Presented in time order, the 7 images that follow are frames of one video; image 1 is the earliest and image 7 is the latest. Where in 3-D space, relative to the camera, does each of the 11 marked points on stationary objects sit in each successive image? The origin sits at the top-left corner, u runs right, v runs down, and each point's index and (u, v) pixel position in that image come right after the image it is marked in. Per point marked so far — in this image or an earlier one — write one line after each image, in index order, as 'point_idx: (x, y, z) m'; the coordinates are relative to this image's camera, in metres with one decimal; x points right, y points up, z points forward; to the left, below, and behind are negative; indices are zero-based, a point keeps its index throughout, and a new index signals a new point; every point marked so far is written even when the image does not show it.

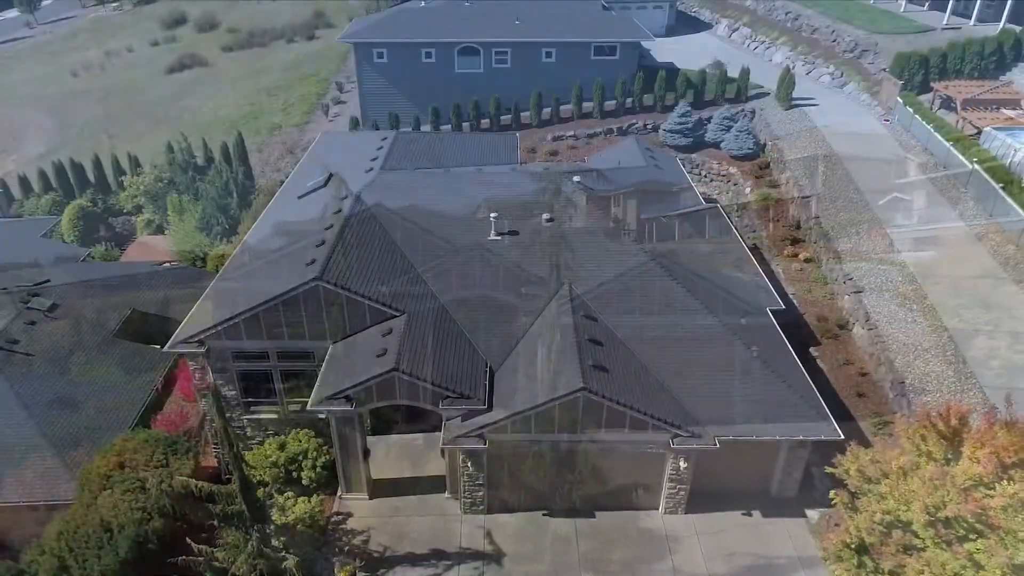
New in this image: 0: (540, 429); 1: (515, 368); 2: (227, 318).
0: (+0.6, -3.2, +15.6) m
1: (0.0, -2.0, +16.6) m
2: (-7.1, -0.7, +17.4) m
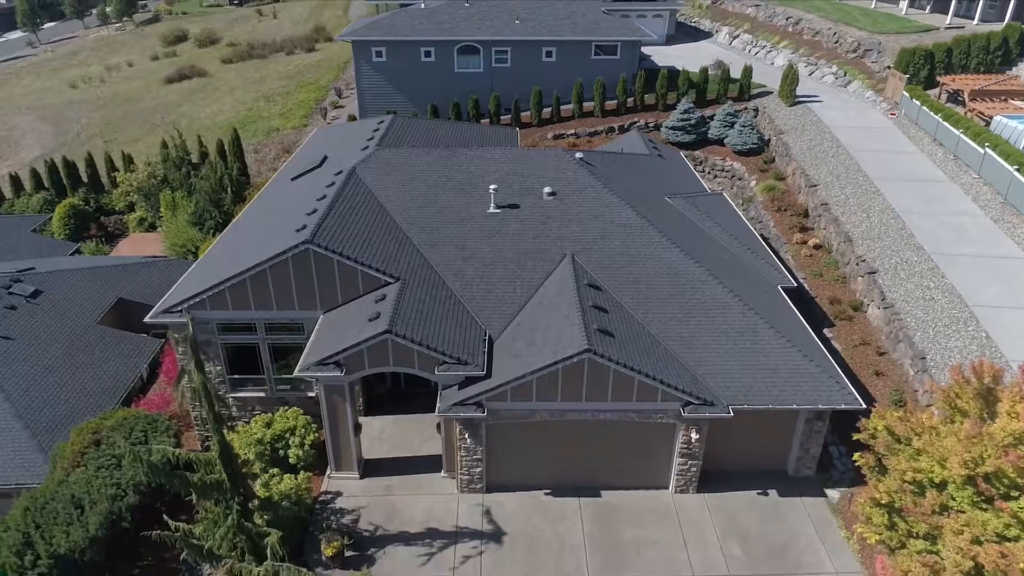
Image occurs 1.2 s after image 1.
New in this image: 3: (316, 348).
0: (+0.6, -2.3, +14.6) m
1: (0.0, -1.2, +15.7) m
2: (-7.1, +0.1, +16.5) m
3: (-4.3, -1.3, +15.3) m
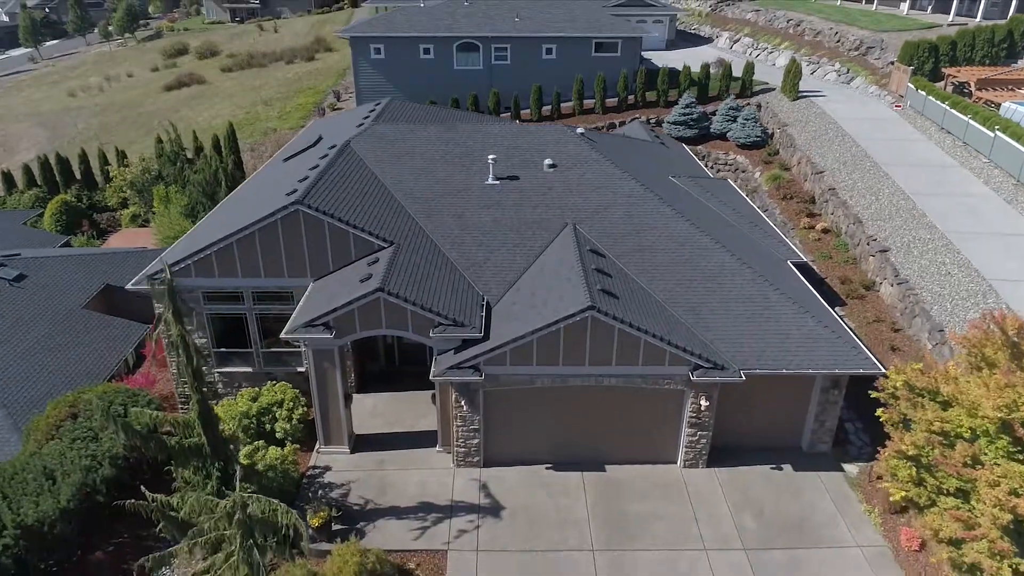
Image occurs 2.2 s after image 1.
0: (+0.6, -1.4, +13.8) m
1: (0.0, -0.4, +14.9) m
2: (-7.1, +0.9, +15.8) m
3: (-4.3, -0.5, +14.5) m
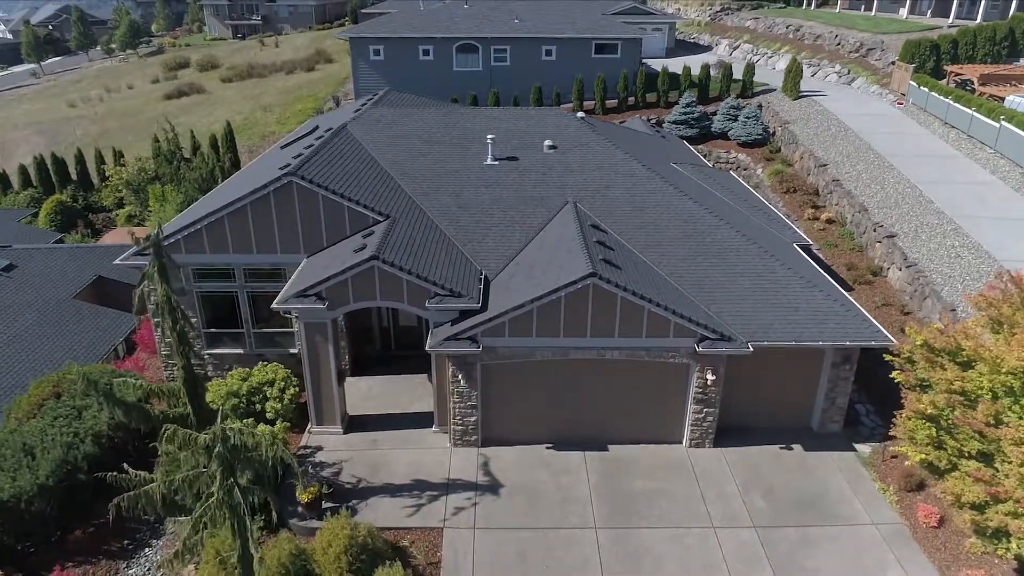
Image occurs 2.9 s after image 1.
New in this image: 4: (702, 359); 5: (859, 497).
0: (+0.6, -0.8, +13.3) m
1: (0.0, +0.2, +14.5) m
2: (-7.1, +1.4, +15.4) m
3: (-4.3, +0.1, +14.1) m
4: (+3.7, -1.4, +13.6) m
5: (+6.5, -3.9, +13.1) m
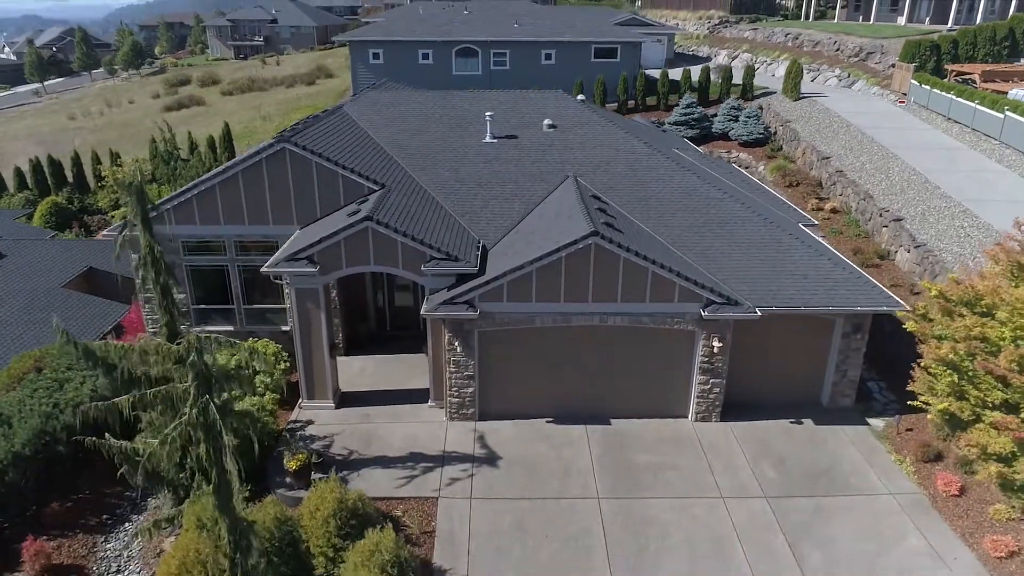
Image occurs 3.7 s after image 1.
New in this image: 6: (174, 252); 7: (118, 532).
0: (+0.6, -0.1, +12.8) m
1: (0.0, +0.8, +14.0) m
2: (-7.1, +2.1, +15.0) m
3: (-4.4, +0.8, +13.6) m
4: (+3.7, -0.7, +13.1) m
5: (+6.5, -3.2, +12.5) m
6: (-7.5, +0.8, +15.4) m
7: (-7.0, -4.4, +12.4) m
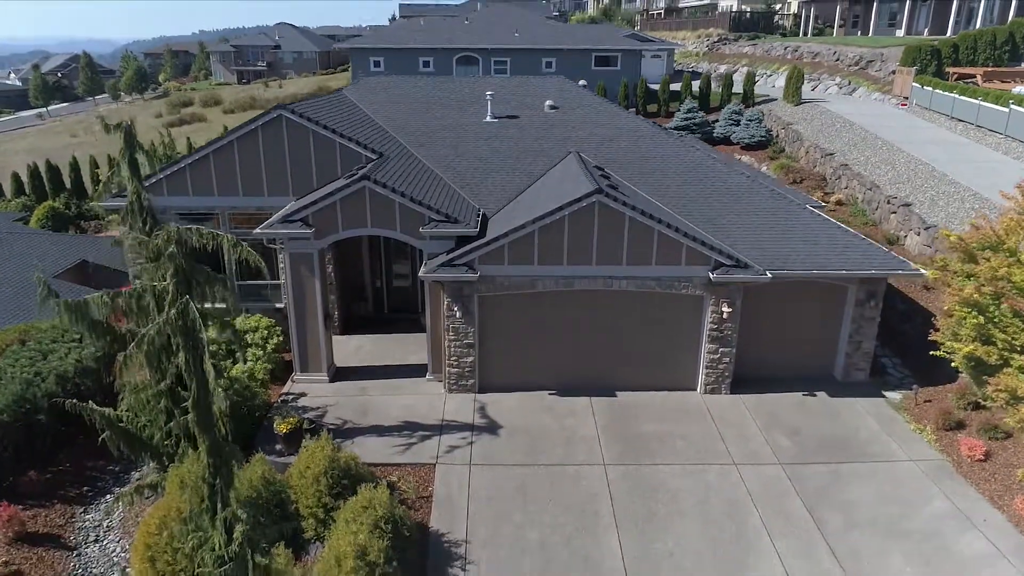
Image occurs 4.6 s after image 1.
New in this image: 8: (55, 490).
0: (+0.6, +0.5, +12.4) m
1: (0.0, +1.5, +13.6) m
2: (-7.1, +2.7, +14.6) m
3: (-4.3, +1.4, +13.2) m
4: (+3.7, -0.1, +12.6) m
5: (+6.5, -2.6, +11.9) m
6: (-7.5, +1.4, +15.0) m
7: (-7.0, -3.7, +11.8) m
8: (-7.8, -3.5, +11.9) m
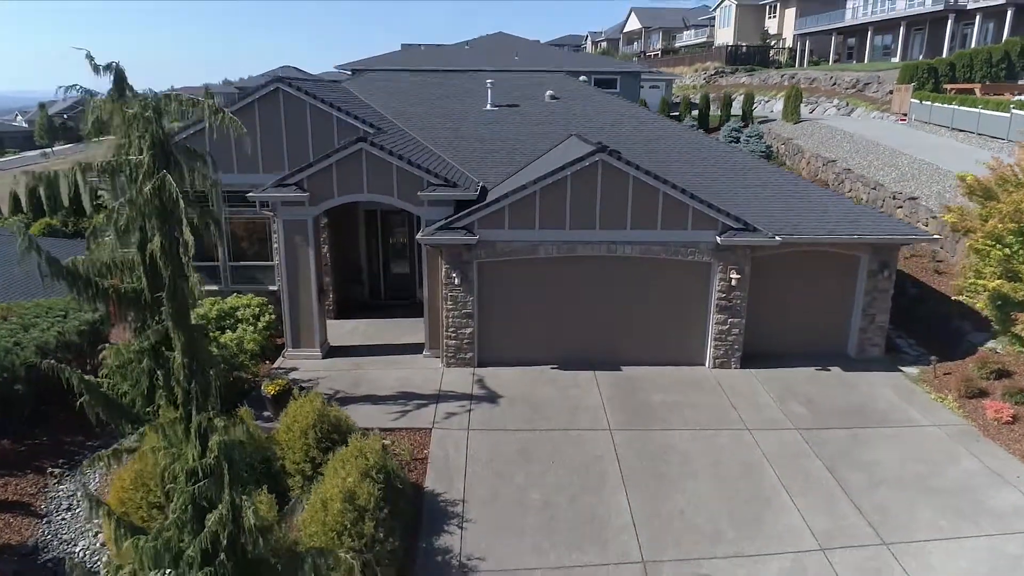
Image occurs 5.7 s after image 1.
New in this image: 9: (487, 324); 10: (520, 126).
0: (+0.6, +1.1, +12.0) m
1: (0.0, +2.0, +13.3) m
2: (-7.1, +3.1, +14.3) m
3: (-4.3, +1.9, +12.9) m
4: (+3.7, +0.5, +12.2) m
5: (+6.6, -1.9, +11.3) m
6: (-7.5, +1.8, +14.7) m
7: (-7.0, -3.0, +11.1) m
8: (-7.8, -2.8, +11.2) m
9: (-0.5, -0.7, +12.7) m
10: (+0.2, +3.8, +16.4) m
